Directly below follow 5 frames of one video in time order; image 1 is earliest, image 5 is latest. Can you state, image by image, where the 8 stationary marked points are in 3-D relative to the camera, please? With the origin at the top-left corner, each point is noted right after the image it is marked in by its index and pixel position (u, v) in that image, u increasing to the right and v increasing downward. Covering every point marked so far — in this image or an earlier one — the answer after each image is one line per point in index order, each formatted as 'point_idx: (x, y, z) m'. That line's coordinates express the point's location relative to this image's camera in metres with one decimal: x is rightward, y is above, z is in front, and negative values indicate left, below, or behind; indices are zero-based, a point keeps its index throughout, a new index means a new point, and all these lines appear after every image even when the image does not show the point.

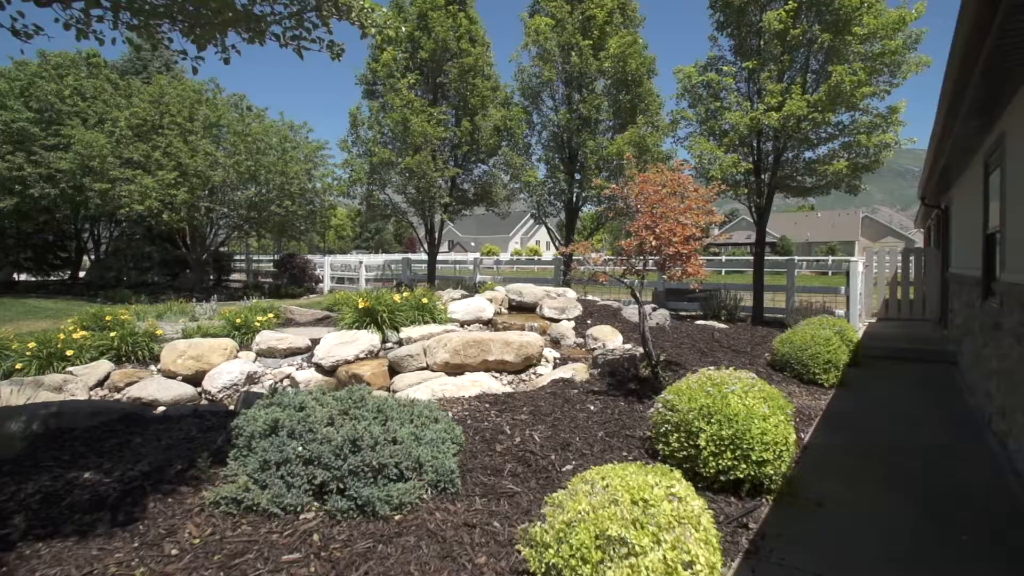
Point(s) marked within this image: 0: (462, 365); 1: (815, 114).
0: (-0.6, -0.9, +6.8) m
1: (+5.5, +3.2, +10.6) m
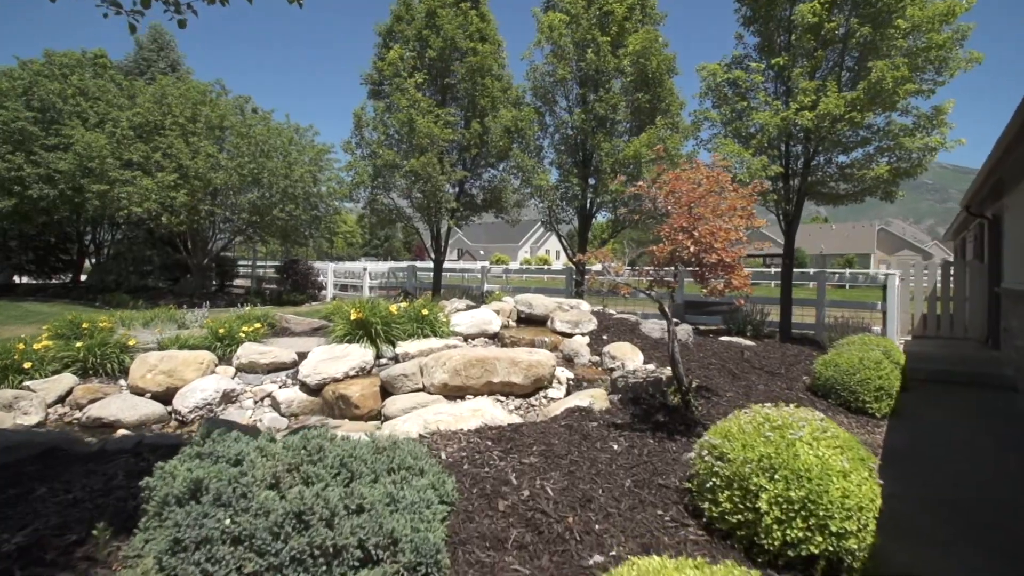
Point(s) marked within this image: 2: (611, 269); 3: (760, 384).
0: (-0.5, -1.1, +6.0) m
1: (+5.7, +2.9, +9.7) m
2: (+1.1, +0.2, +6.2) m
3: (+2.9, -1.1, +6.8) m
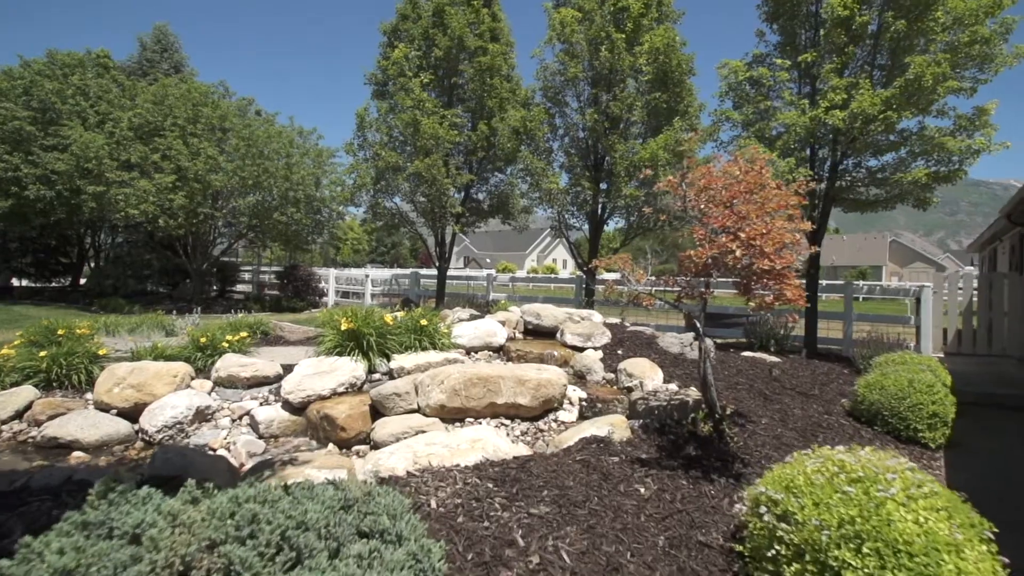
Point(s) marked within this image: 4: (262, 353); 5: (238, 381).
0: (-0.5, -1.1, +5.3) m
1: (+5.9, +2.7, +9.0) m
2: (+1.1, +0.1, +5.5) m
3: (+3.0, -1.3, +6.1) m
4: (-3.3, -0.9, +7.8) m
5: (-3.0, -1.0, +6.4) m
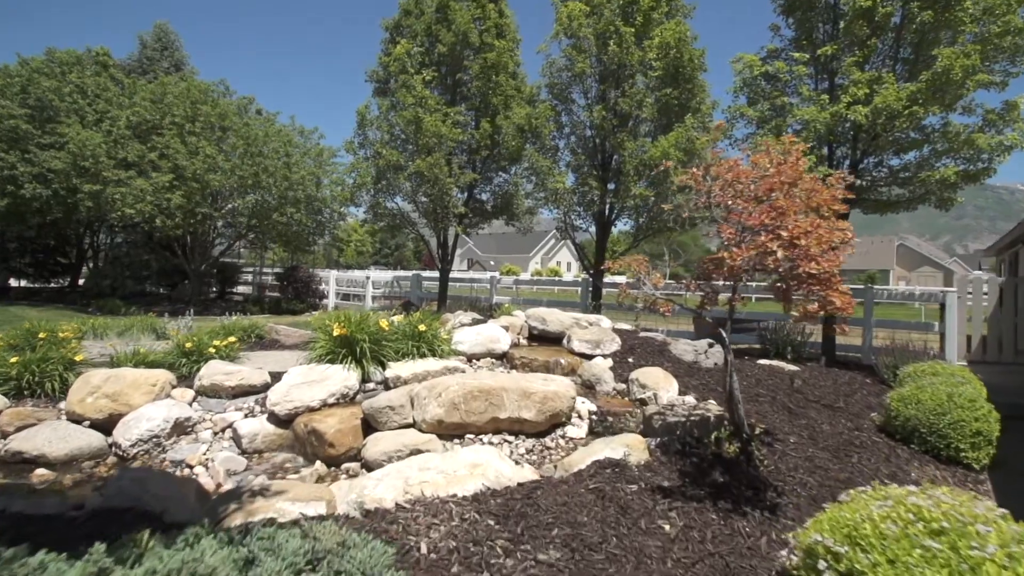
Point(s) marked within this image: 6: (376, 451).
0: (-0.4, -1.2, +4.9) m
1: (+5.9, +2.7, +8.6) m
2: (+1.2, +0.1, +5.0) m
3: (+3.0, -1.3, +5.6) m
4: (-3.3, -0.9, +7.3) m
5: (-3.0, -1.1, +6.0) m
6: (-1.1, -1.3, +4.6) m
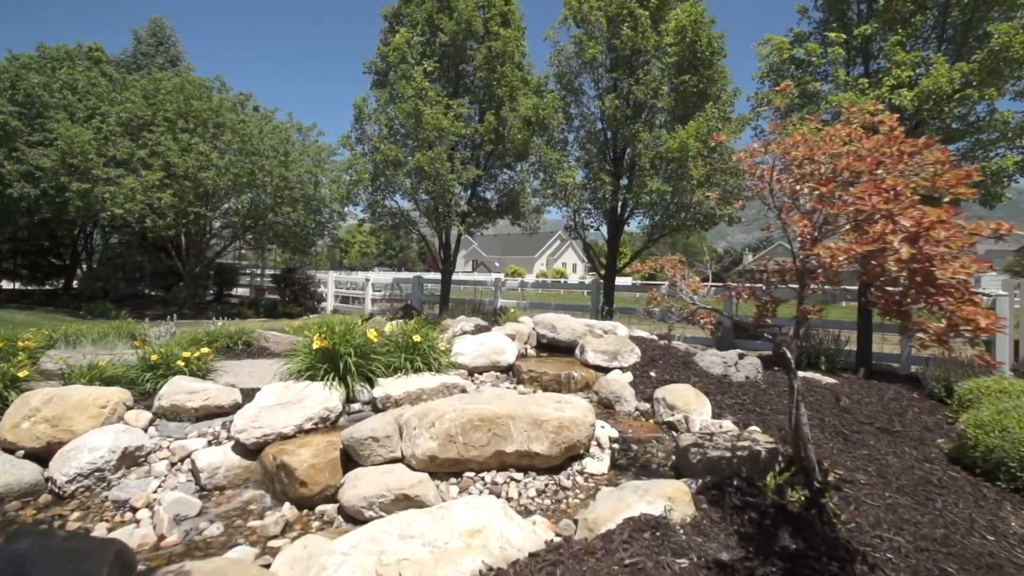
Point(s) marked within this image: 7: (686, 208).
0: (-0.4, -1.2, +4.0) m
1: (+6.0, +2.6, +7.7) m
2: (+1.2, 0.0, +4.2) m
3: (+3.1, -1.4, +4.8) m
4: (-3.2, -1.0, +6.5) m
5: (-2.9, -1.1, +5.2) m
6: (-1.0, -1.3, +3.8) m
7: (+3.2, +1.5, +10.6) m
